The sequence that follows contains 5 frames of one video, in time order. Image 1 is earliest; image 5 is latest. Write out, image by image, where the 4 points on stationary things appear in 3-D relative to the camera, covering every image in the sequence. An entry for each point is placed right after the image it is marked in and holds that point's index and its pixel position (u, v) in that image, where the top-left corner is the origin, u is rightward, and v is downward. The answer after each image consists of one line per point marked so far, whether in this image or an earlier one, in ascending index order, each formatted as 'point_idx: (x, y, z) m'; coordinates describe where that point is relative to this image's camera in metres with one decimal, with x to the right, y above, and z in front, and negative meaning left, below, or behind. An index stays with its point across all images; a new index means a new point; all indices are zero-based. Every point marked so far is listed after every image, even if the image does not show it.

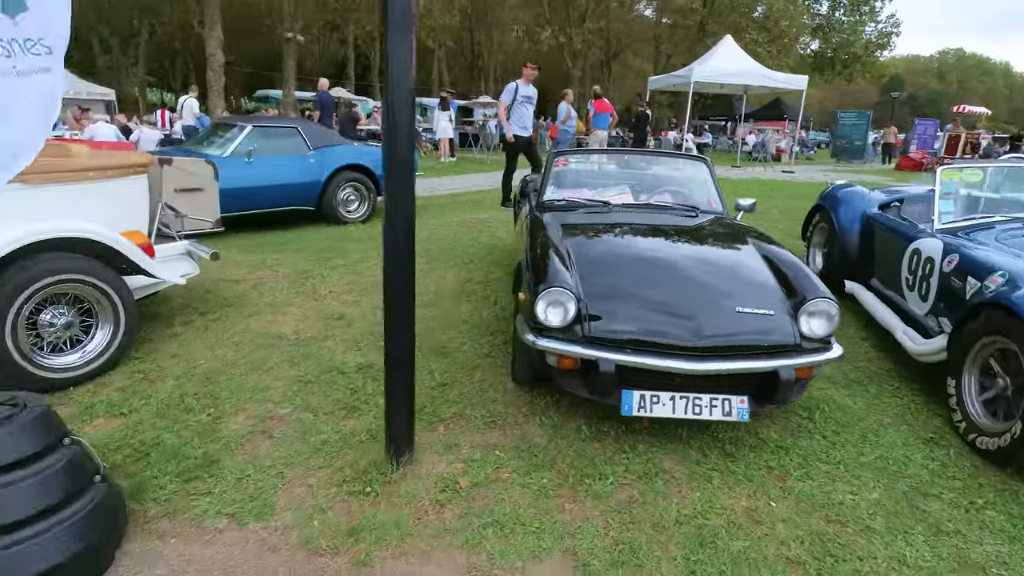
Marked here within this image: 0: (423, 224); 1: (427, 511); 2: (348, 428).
0: (-1.3, +0.9, +8.5) m
1: (-0.4, -1.0, +2.7) m
2: (-0.9, -0.8, +3.3) m
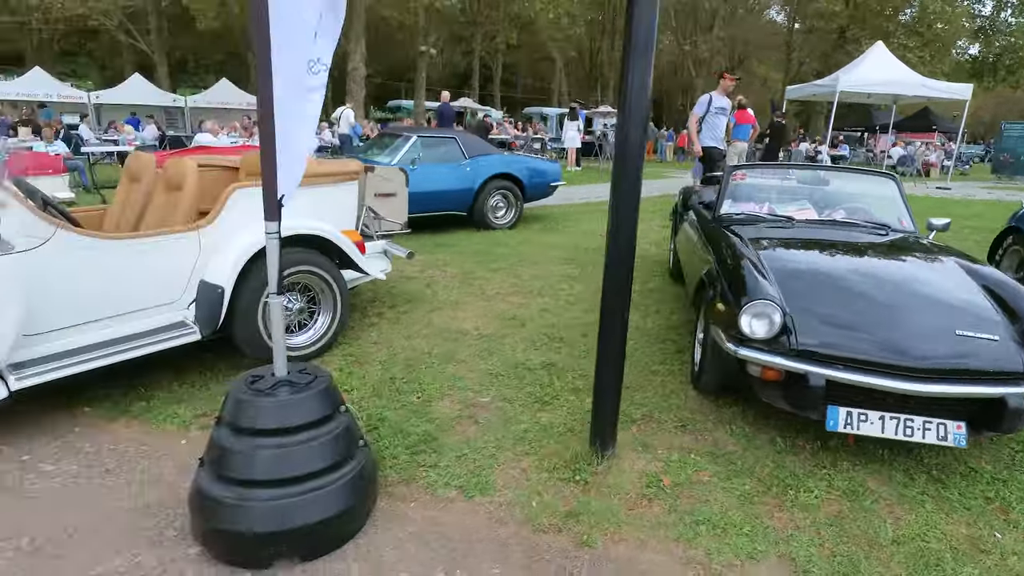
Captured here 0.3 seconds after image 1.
0: (+0.8, +0.8, +8.8) m
1: (+0.6, -1.0, +2.8) m
2: (+0.2, -0.8, +3.5) m
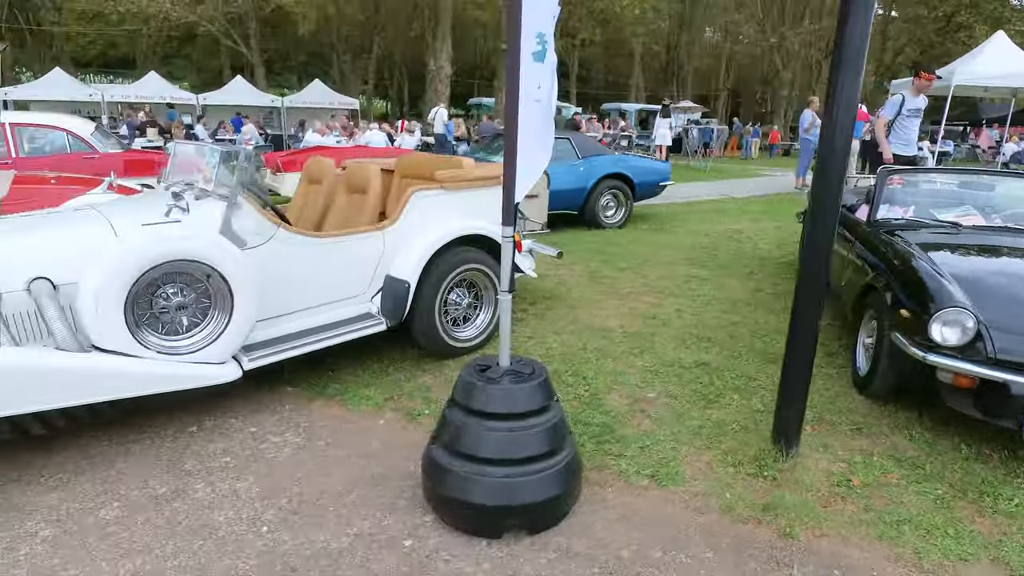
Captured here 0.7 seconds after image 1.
0: (+2.4, +0.8, +8.8) m
1: (+1.6, -1.0, +2.9) m
2: (+1.2, -0.8, +3.7) m
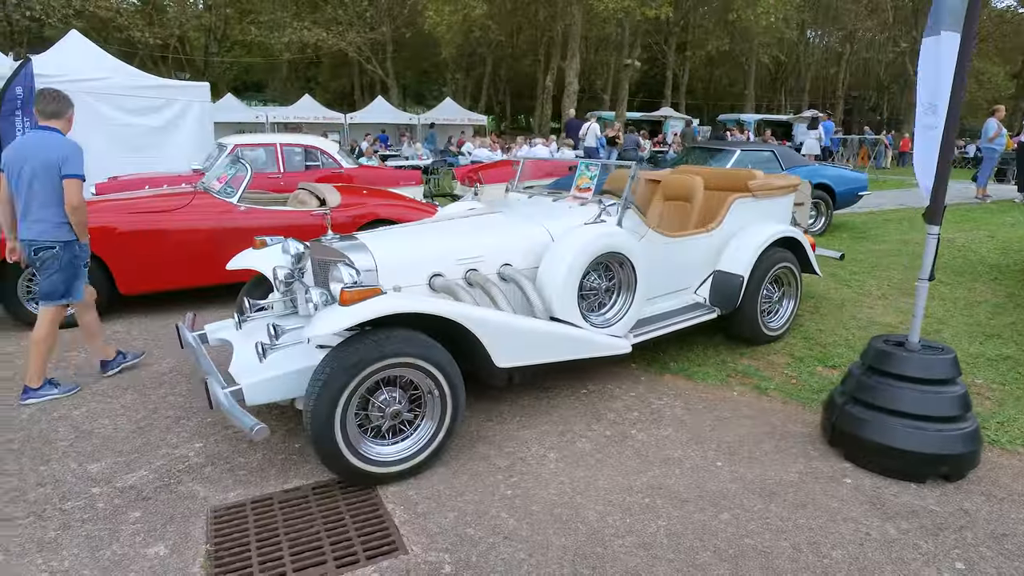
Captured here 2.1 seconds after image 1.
0: (+5.5, +0.7, +9.0) m
1: (+3.8, -1.0, +3.3) m
2: (+3.6, -0.8, +4.0) m
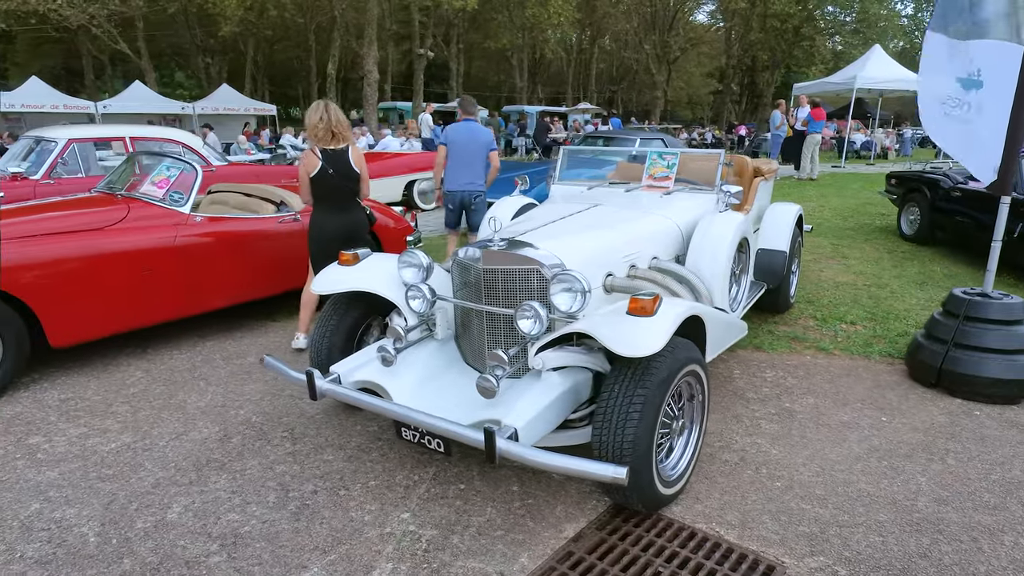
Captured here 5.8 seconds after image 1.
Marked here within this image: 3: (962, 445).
0: (+4.1, +1.3, +10.5) m
1: (+4.9, -0.6, +4.7) m
2: (+4.4, -0.3, +5.3) m
3: (+2.6, -0.9, +3.5) m
